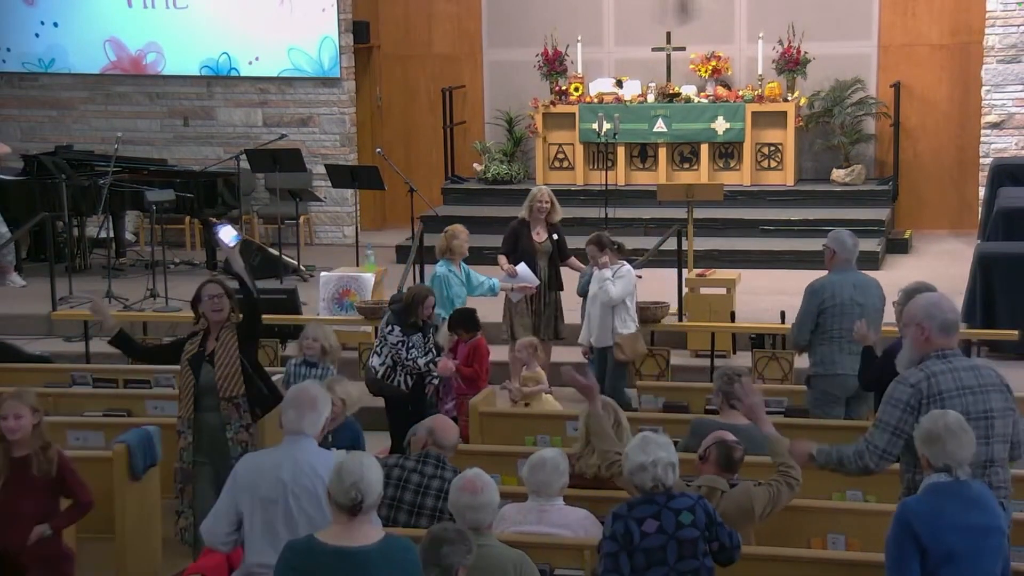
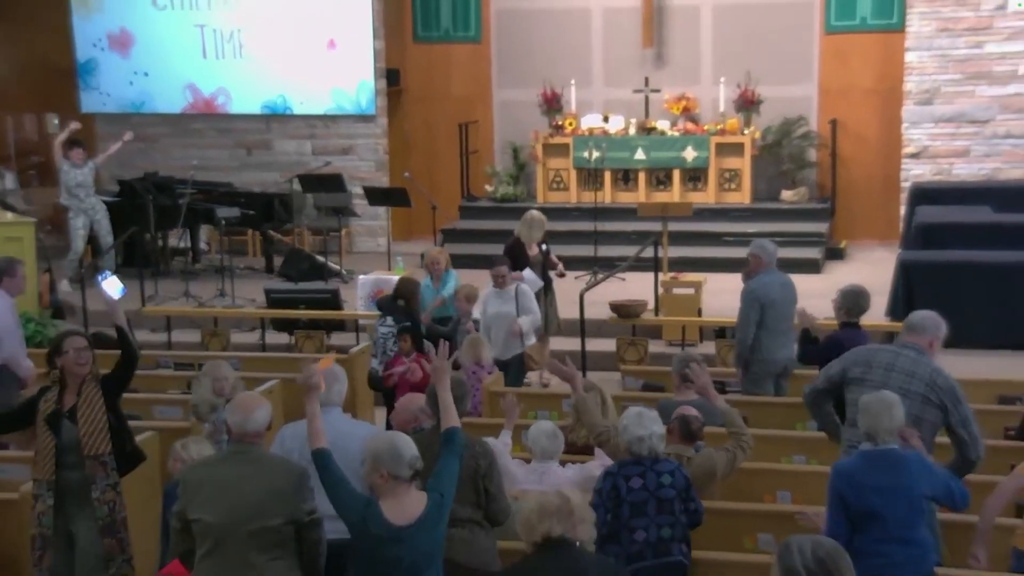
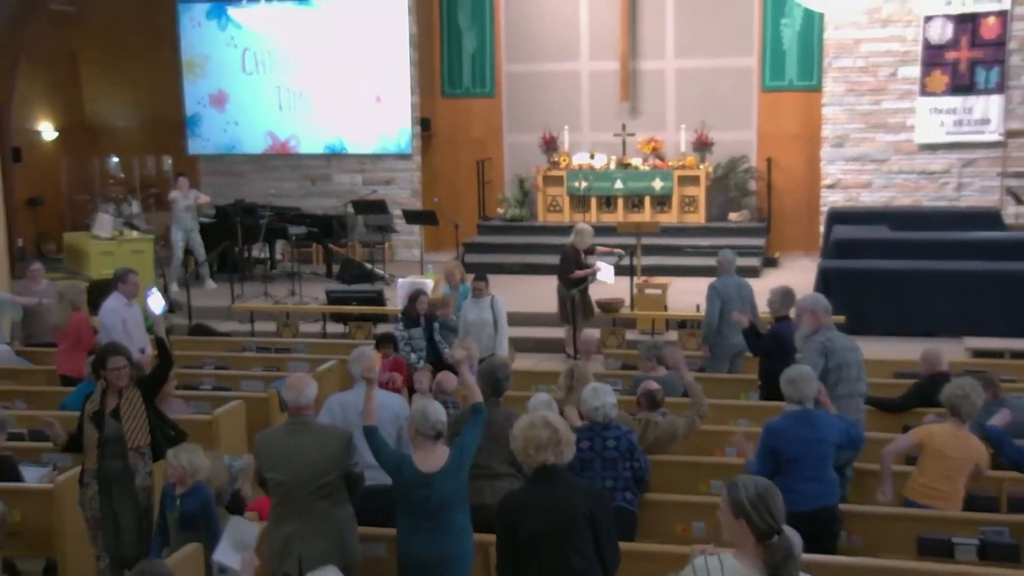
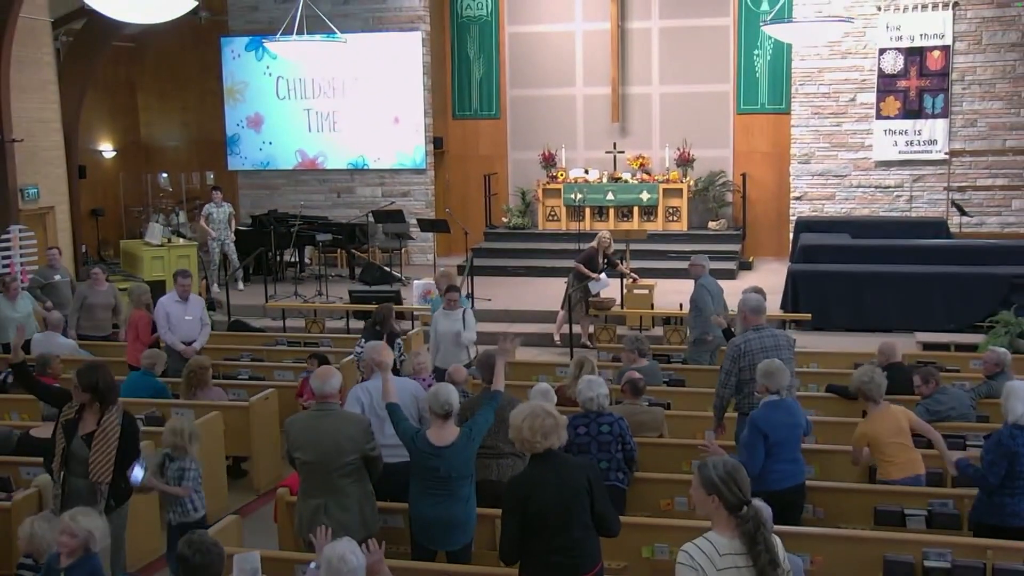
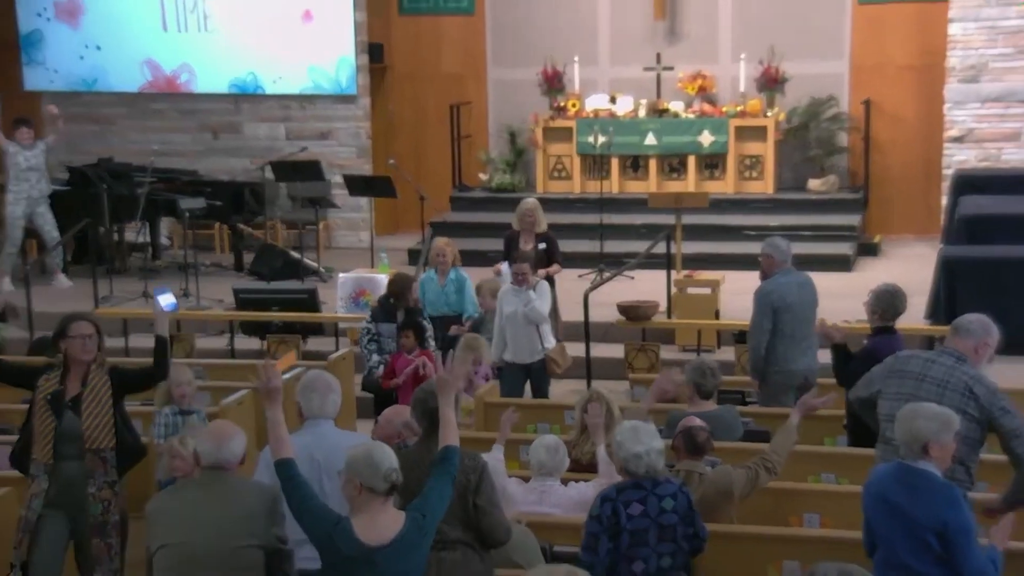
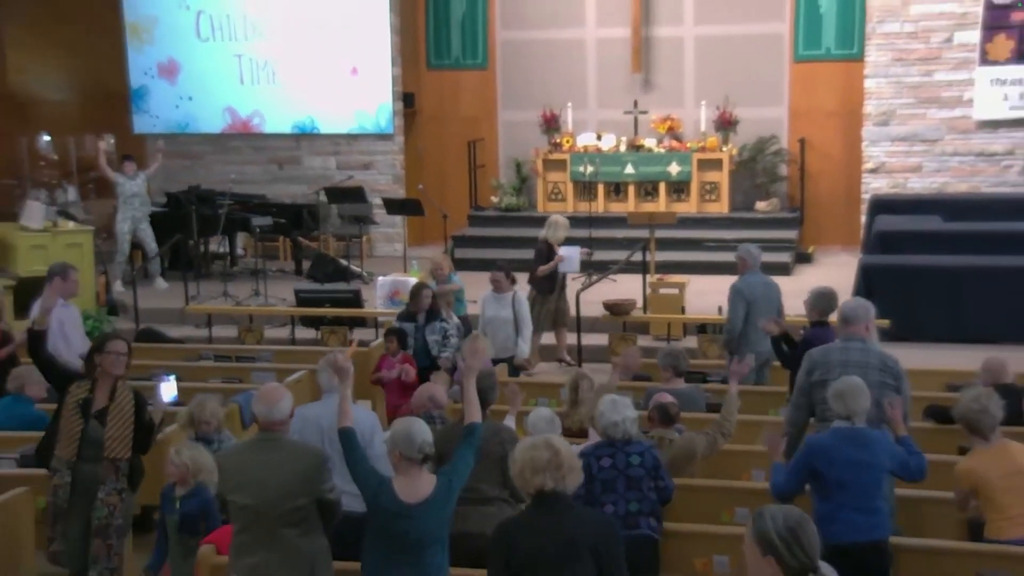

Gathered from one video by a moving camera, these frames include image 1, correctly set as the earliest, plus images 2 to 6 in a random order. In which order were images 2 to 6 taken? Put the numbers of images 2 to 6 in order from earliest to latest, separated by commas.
5, 2, 6, 3, 4
